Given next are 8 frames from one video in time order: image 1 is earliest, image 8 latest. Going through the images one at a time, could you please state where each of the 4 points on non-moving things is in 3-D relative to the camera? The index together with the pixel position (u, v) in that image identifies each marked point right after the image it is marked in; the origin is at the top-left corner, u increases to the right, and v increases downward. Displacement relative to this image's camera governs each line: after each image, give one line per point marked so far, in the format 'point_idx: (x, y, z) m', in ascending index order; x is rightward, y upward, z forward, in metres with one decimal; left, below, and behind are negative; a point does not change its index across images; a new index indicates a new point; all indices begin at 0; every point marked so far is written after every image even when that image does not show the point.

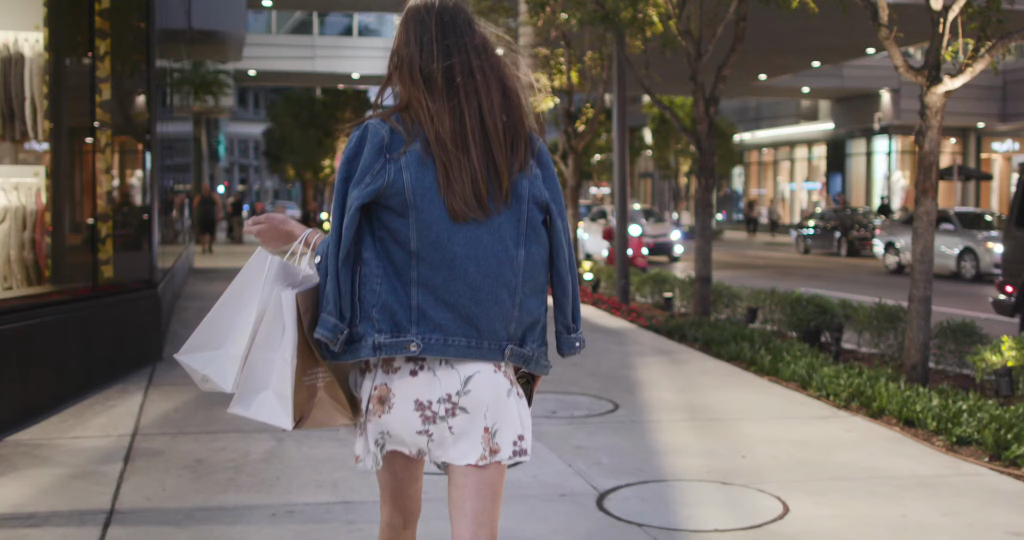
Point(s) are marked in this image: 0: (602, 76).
0: (+1.2, +2.5, +16.8) m
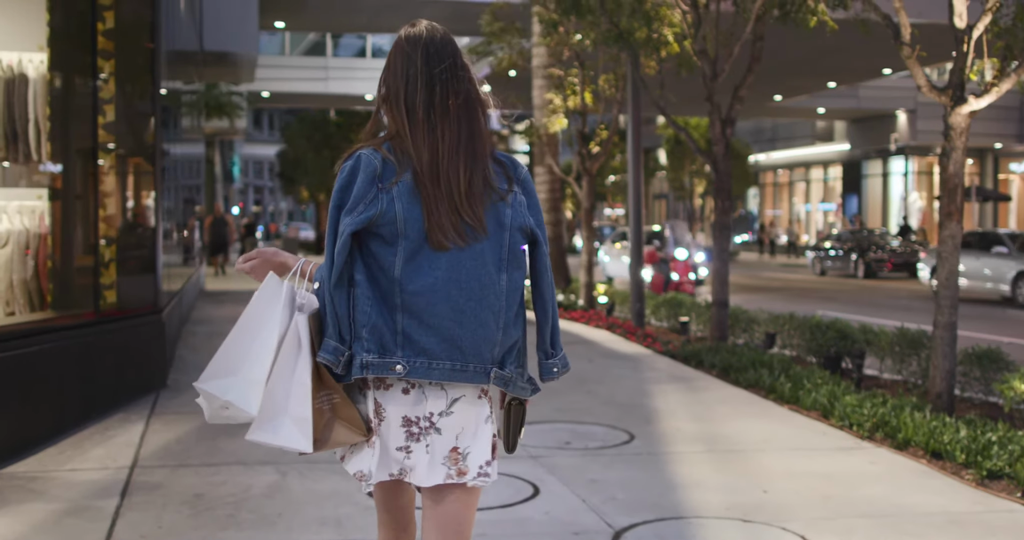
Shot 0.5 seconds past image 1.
0: (+1.4, +2.2, +16.6) m
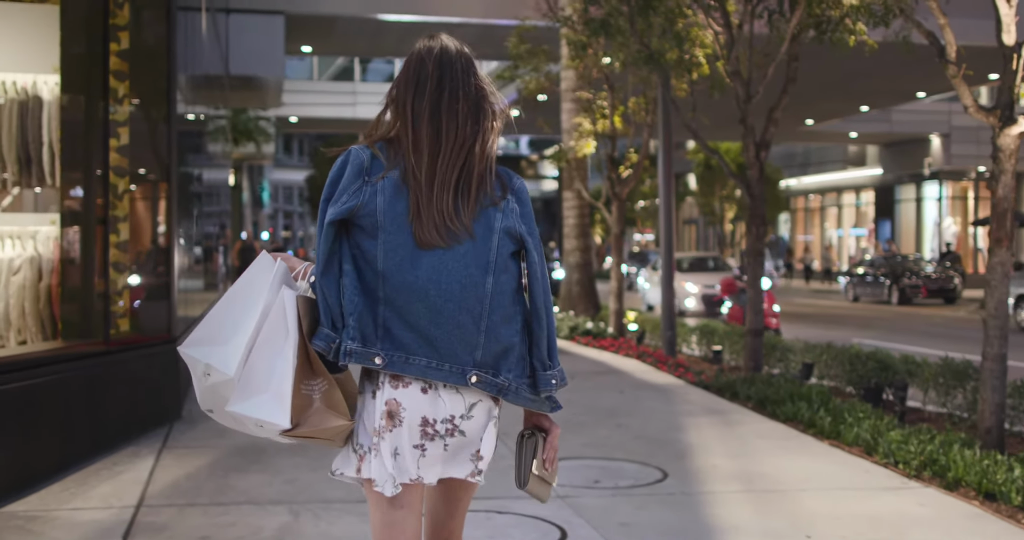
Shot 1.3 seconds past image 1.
0: (+1.7, +1.9, +16.3) m
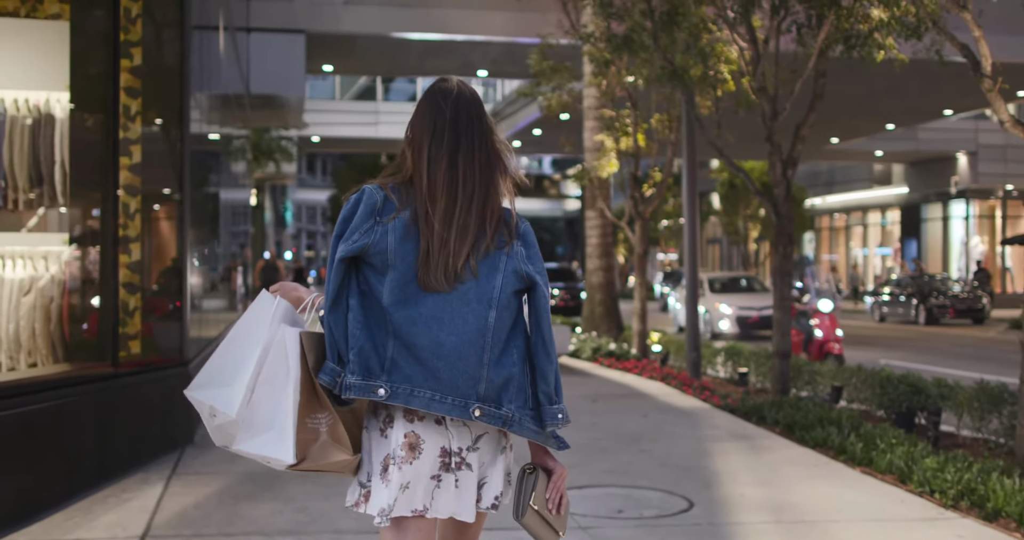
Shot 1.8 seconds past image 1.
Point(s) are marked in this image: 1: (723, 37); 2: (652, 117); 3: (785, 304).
0: (+2.0, +1.7, +16.1) m
1: (+2.0, +2.2, +12.0) m
2: (+1.9, +2.1, +17.5) m
3: (+2.4, -0.3, +11.0) m
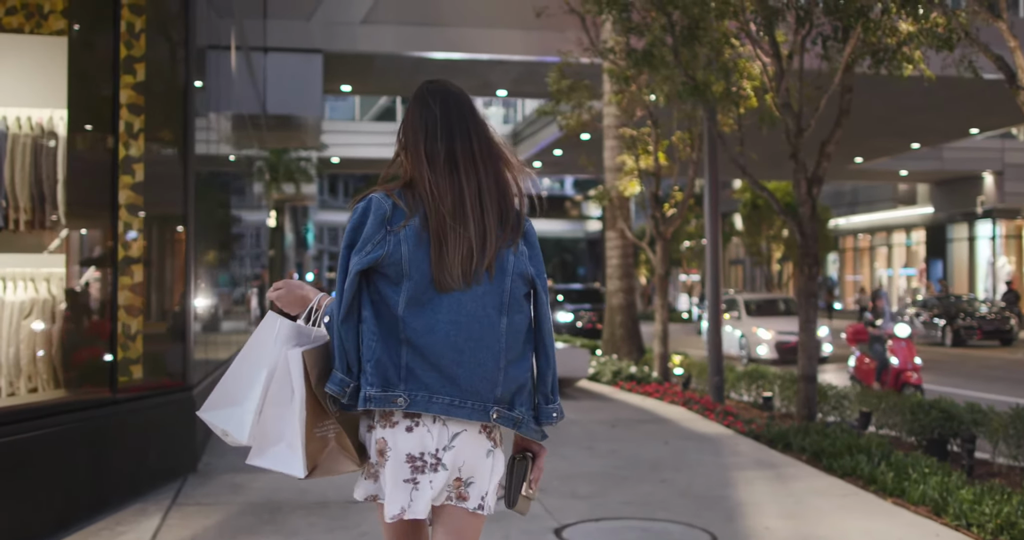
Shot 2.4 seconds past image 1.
0: (+2.2, +1.4, +15.8) m
1: (+2.2, +2.0, +11.7) m
2: (+2.2, +1.8, +17.2) m
3: (+2.5, -0.5, +10.6) m
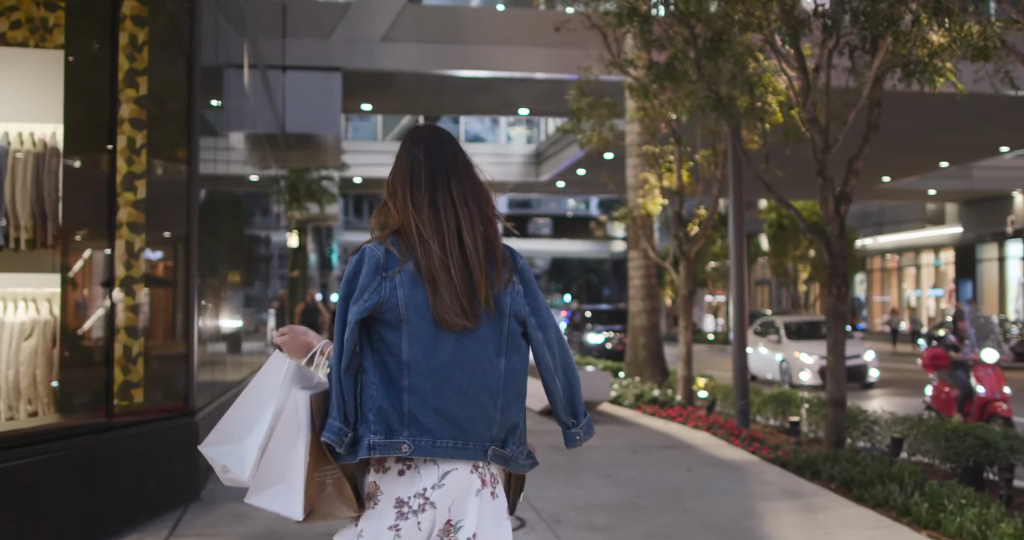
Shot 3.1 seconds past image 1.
0: (+2.5, +1.1, +15.5) m
1: (+2.3, +1.8, +11.4) m
2: (+2.5, +1.5, +16.9) m
3: (+2.6, -0.6, +10.3) m
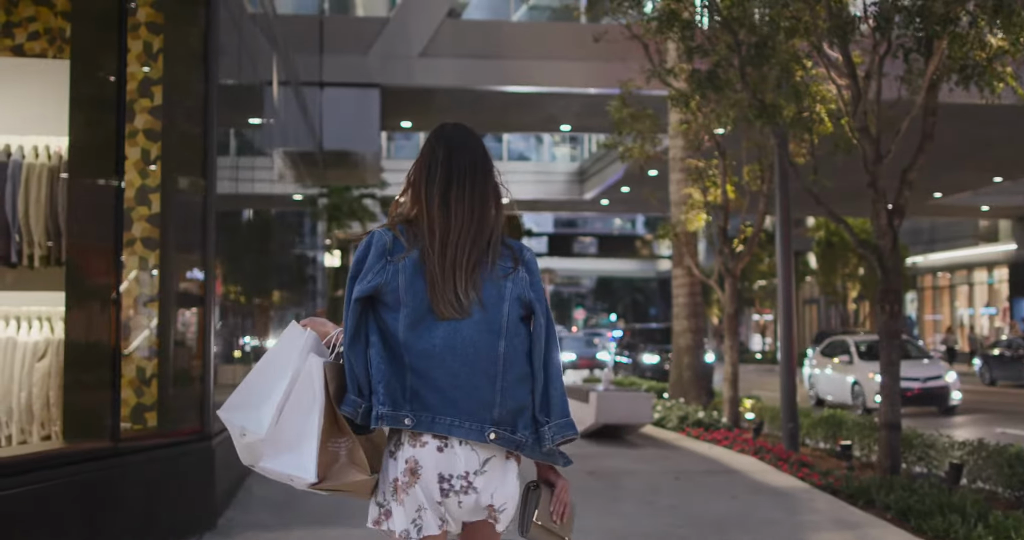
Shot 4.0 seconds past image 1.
0: (+3.0, +0.9, +15.0) m
1: (+2.6, +1.7, +11.0) m
2: (+3.0, +1.3, +16.4) m
3: (+2.9, -0.8, +9.8) m
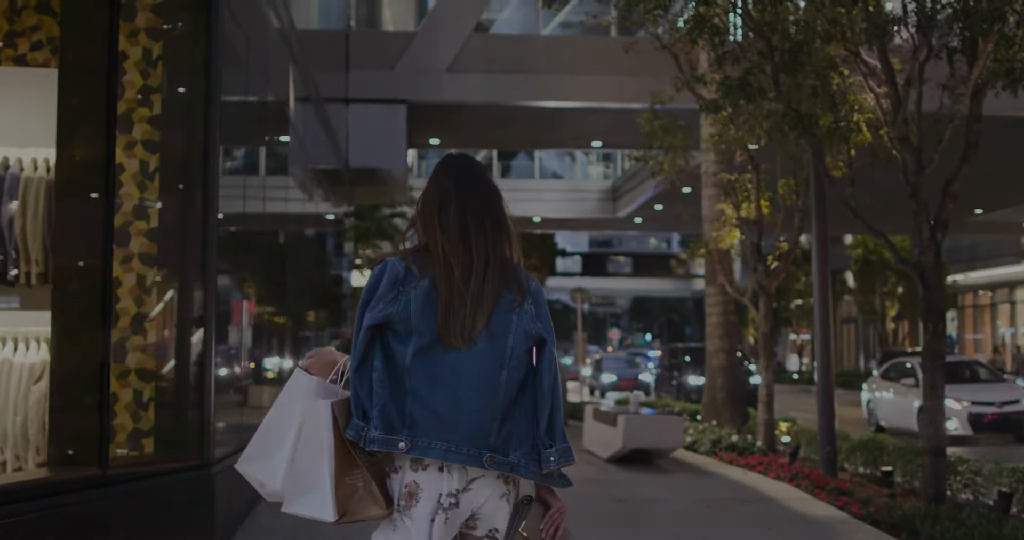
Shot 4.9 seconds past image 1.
0: (+3.3, +0.7, +14.5) m
1: (+2.8, +1.5, +10.5) m
2: (+3.3, +1.1, +16.0) m
3: (+3.1, -0.9, +9.3) m
